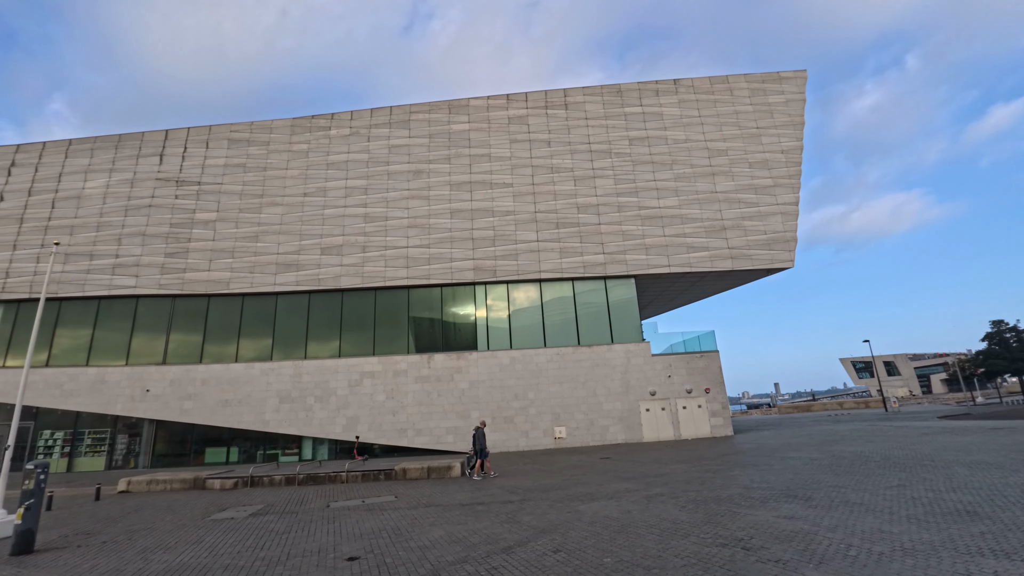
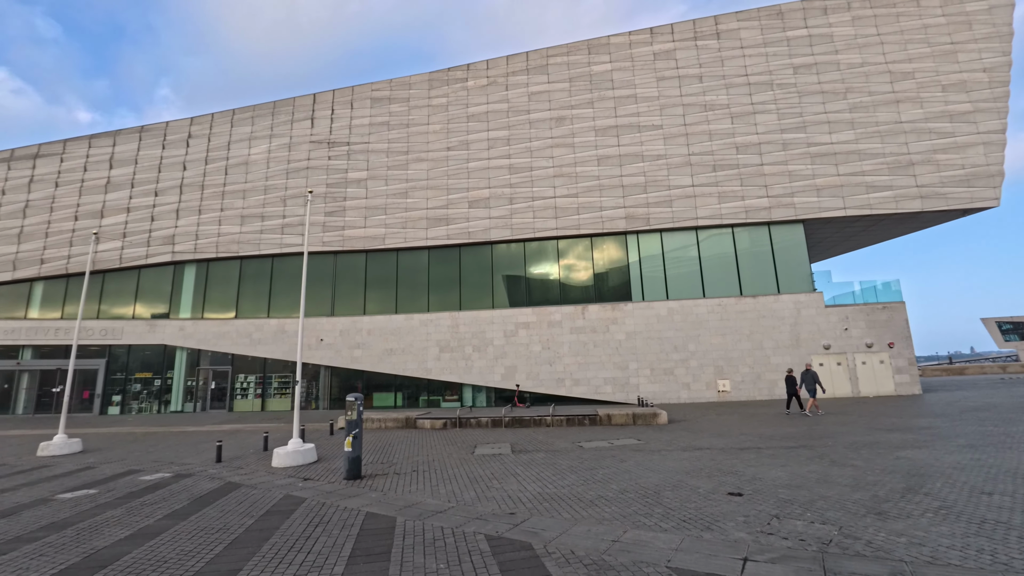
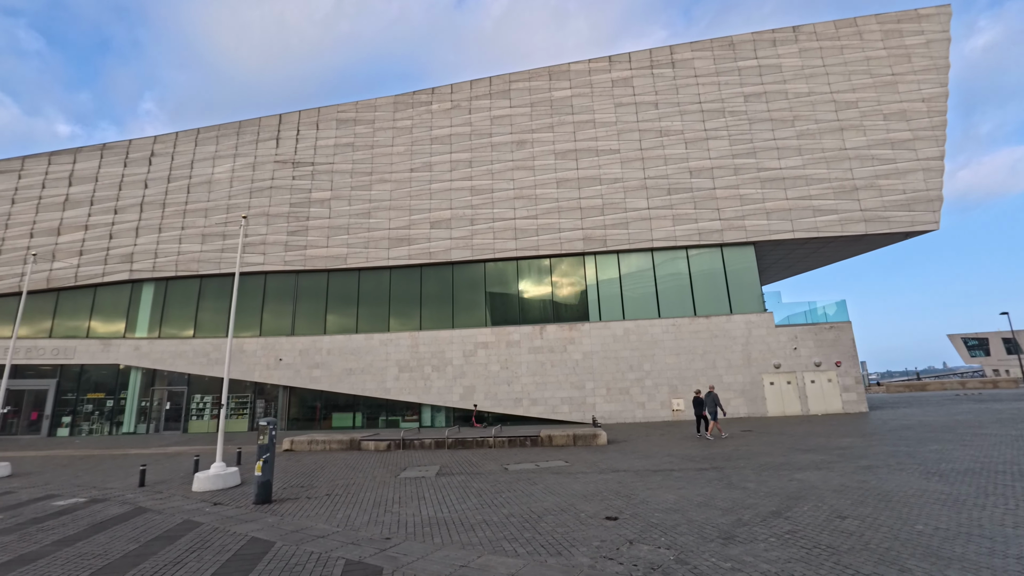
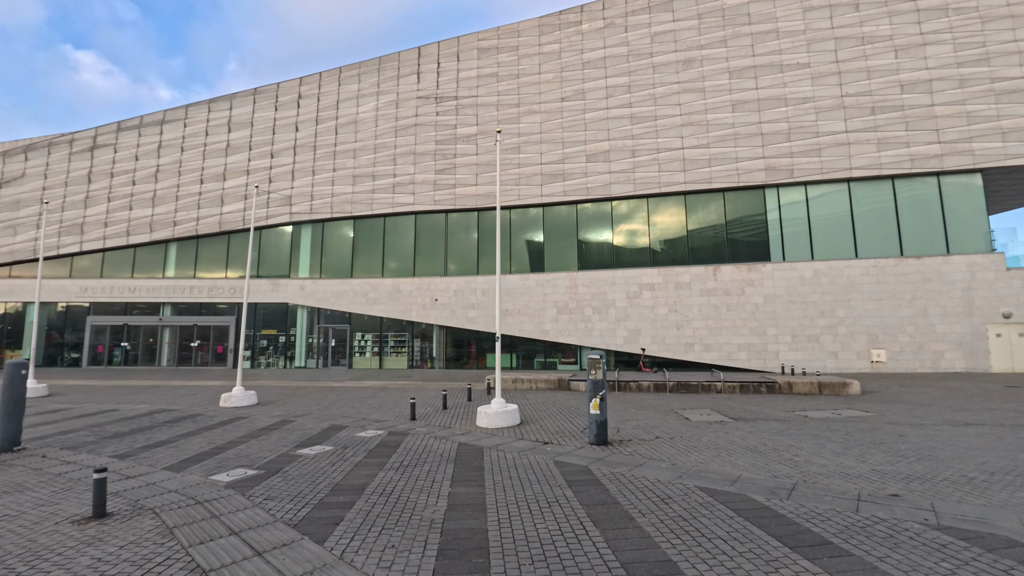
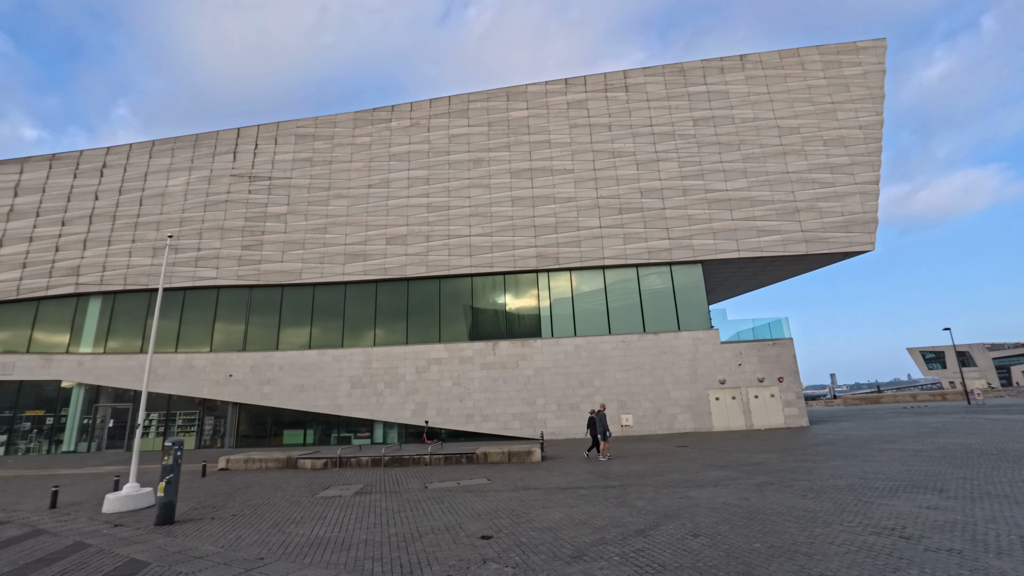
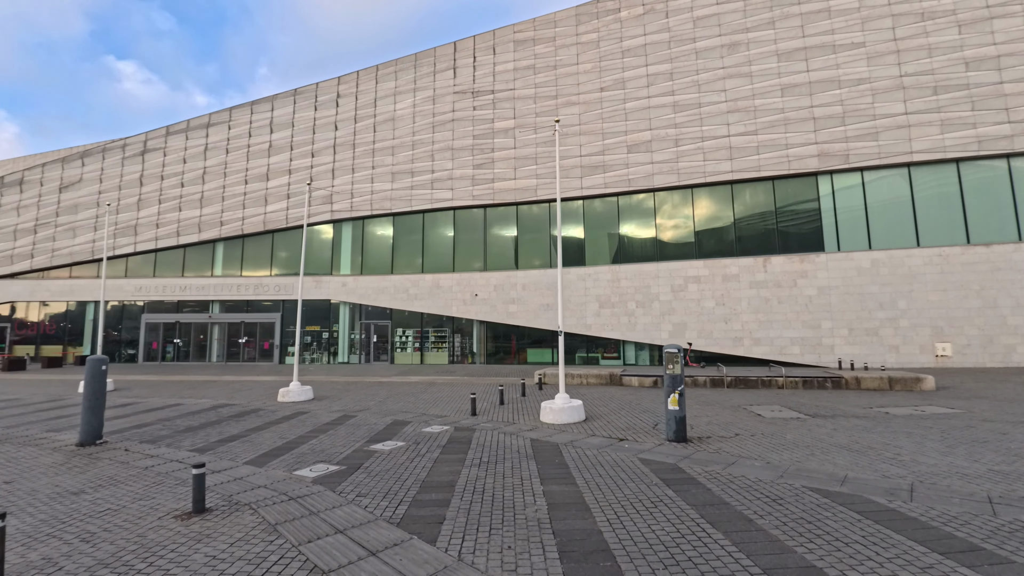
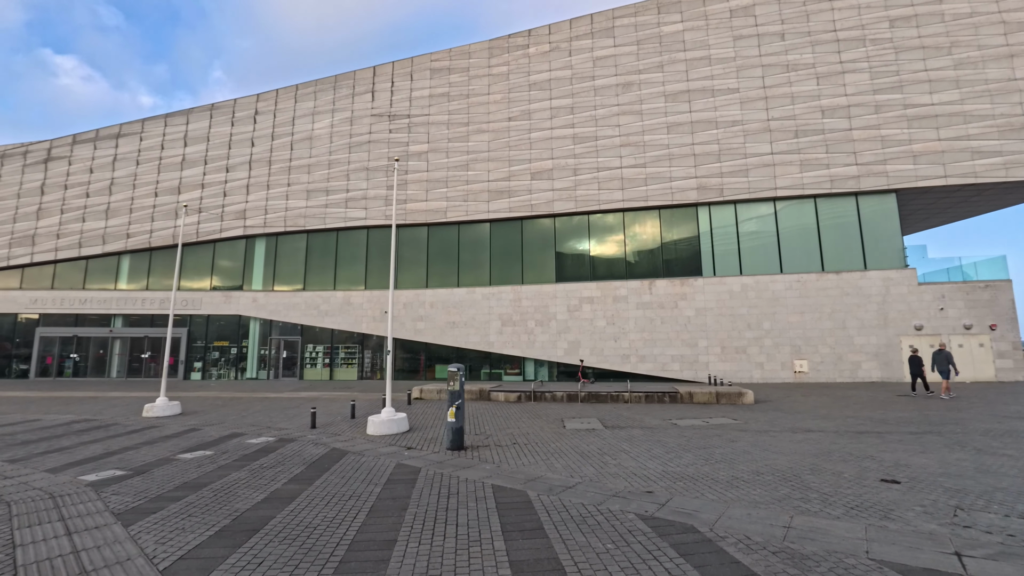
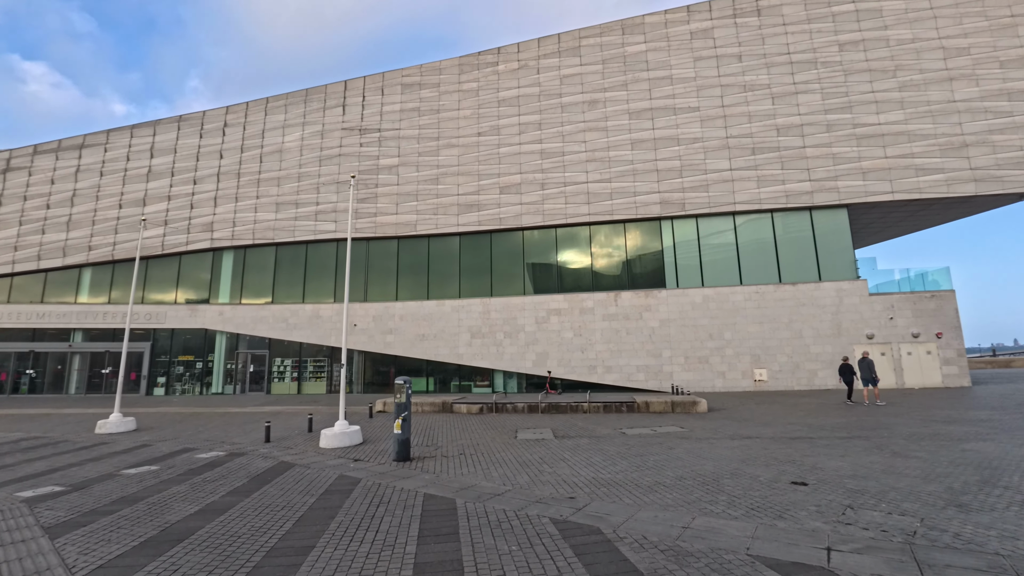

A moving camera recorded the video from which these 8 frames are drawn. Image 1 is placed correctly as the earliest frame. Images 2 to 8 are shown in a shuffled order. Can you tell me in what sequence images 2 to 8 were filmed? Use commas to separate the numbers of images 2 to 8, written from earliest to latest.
5, 3, 2, 8, 7, 4, 6
